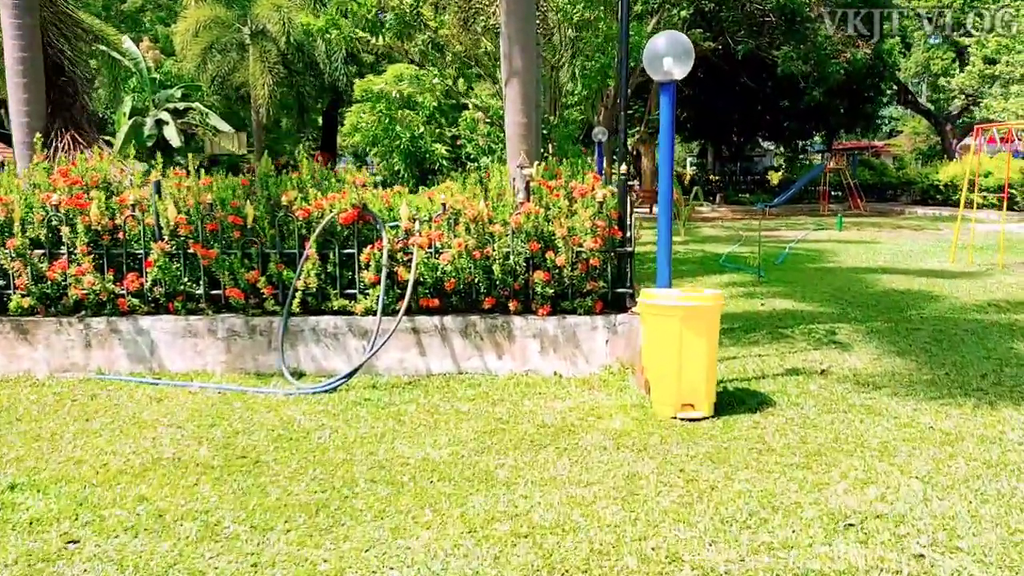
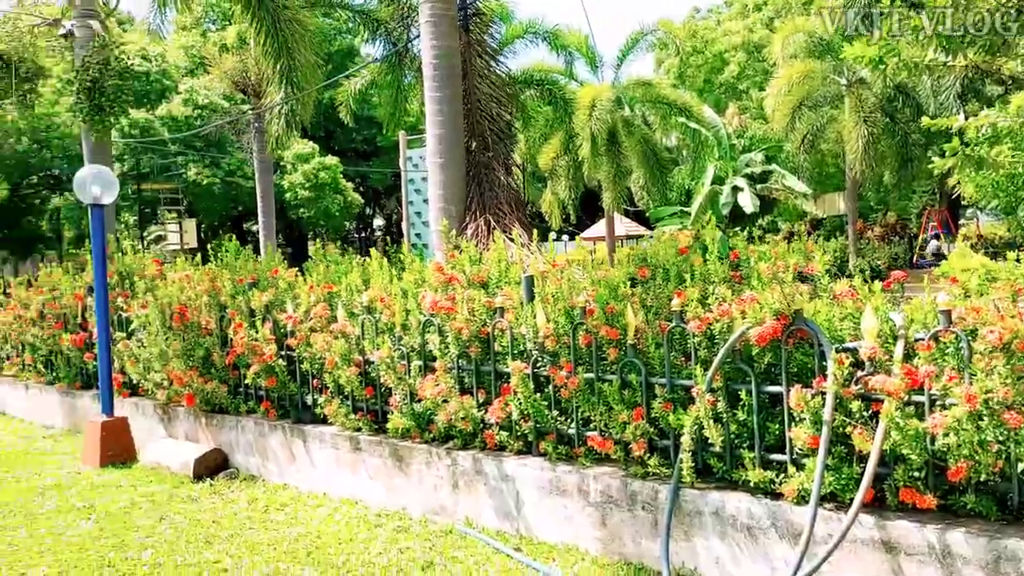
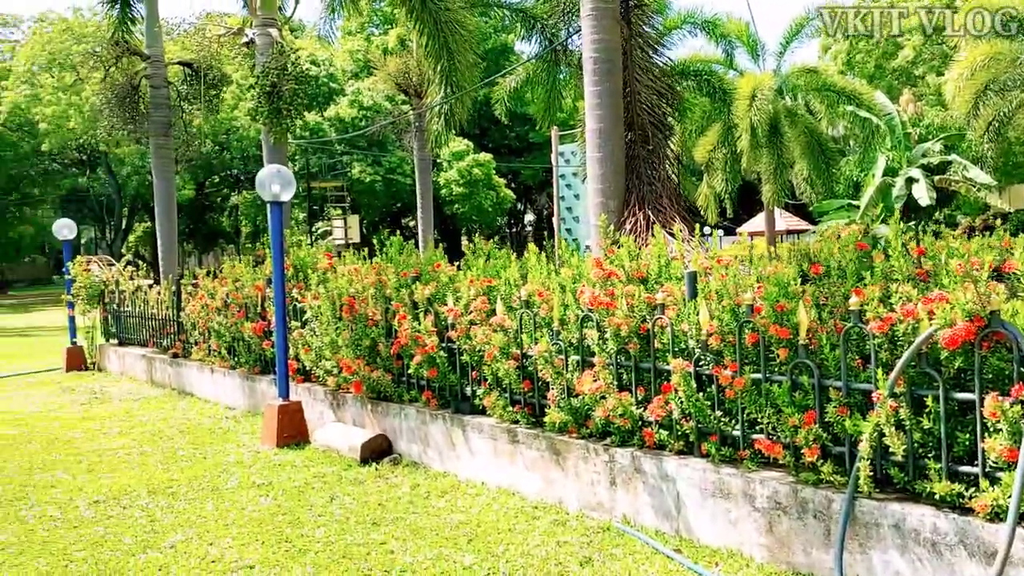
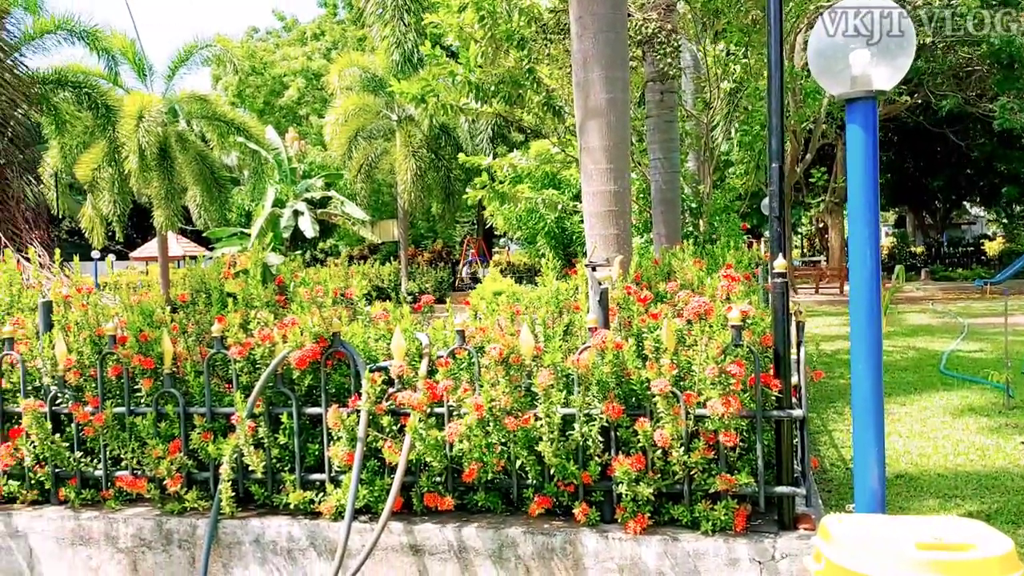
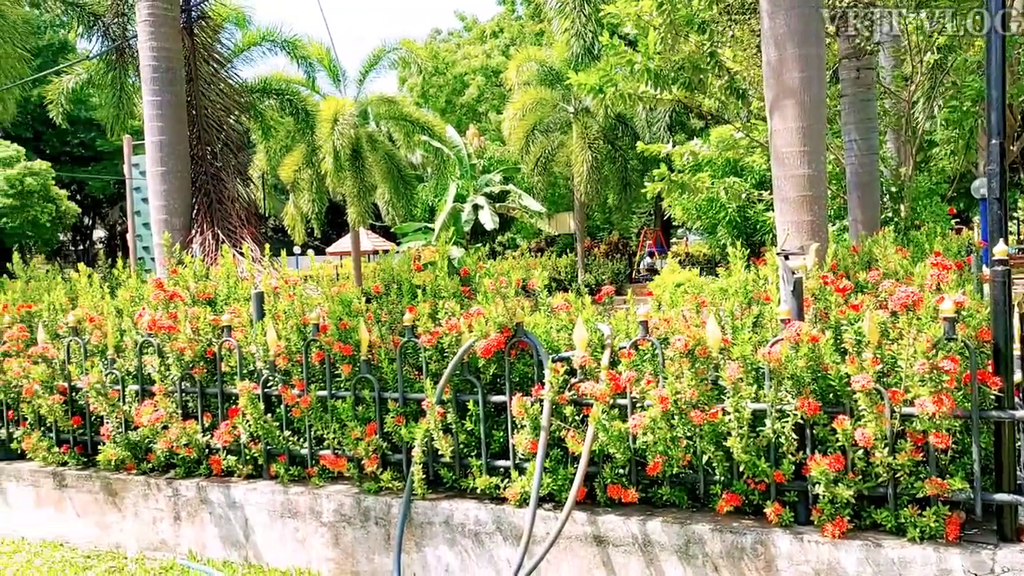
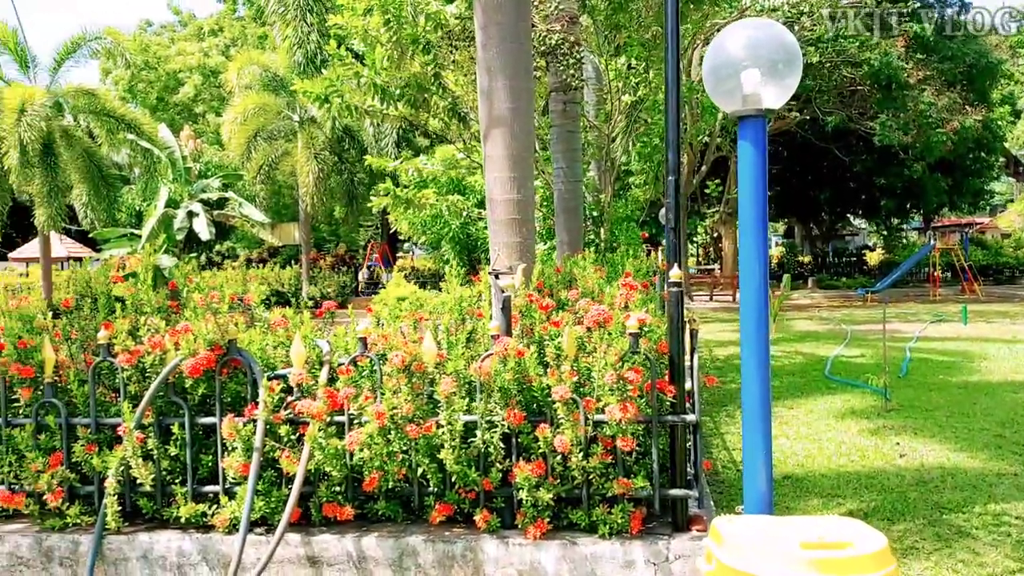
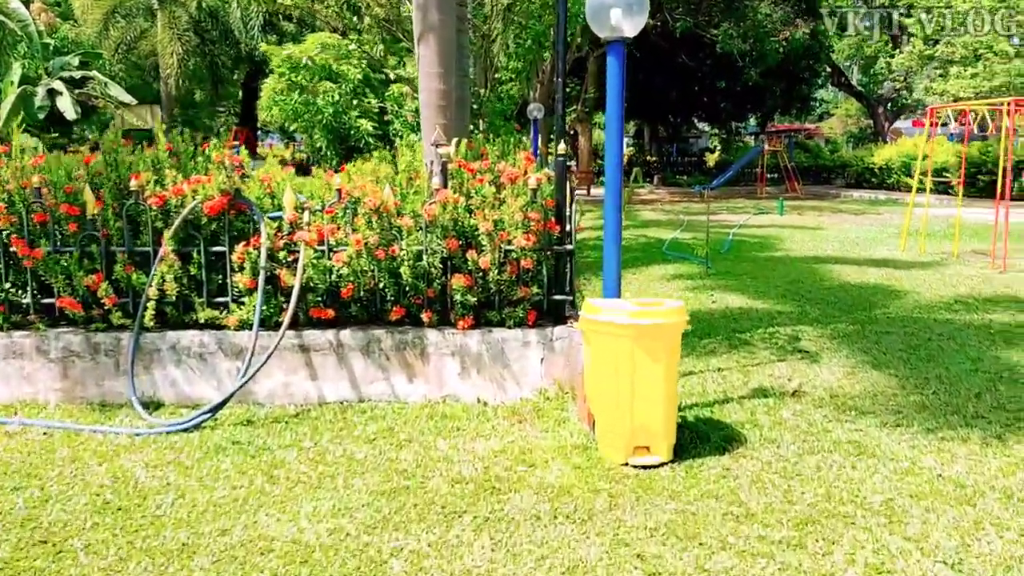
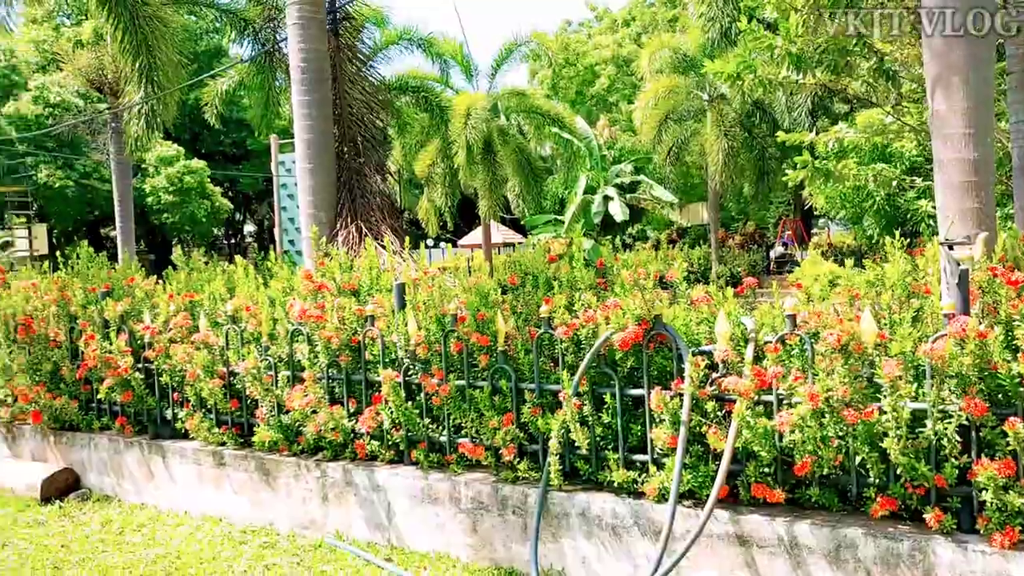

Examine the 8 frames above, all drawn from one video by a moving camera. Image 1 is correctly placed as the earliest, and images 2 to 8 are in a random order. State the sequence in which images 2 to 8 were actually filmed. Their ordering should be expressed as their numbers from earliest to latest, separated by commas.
7, 6, 4, 5, 8, 2, 3
